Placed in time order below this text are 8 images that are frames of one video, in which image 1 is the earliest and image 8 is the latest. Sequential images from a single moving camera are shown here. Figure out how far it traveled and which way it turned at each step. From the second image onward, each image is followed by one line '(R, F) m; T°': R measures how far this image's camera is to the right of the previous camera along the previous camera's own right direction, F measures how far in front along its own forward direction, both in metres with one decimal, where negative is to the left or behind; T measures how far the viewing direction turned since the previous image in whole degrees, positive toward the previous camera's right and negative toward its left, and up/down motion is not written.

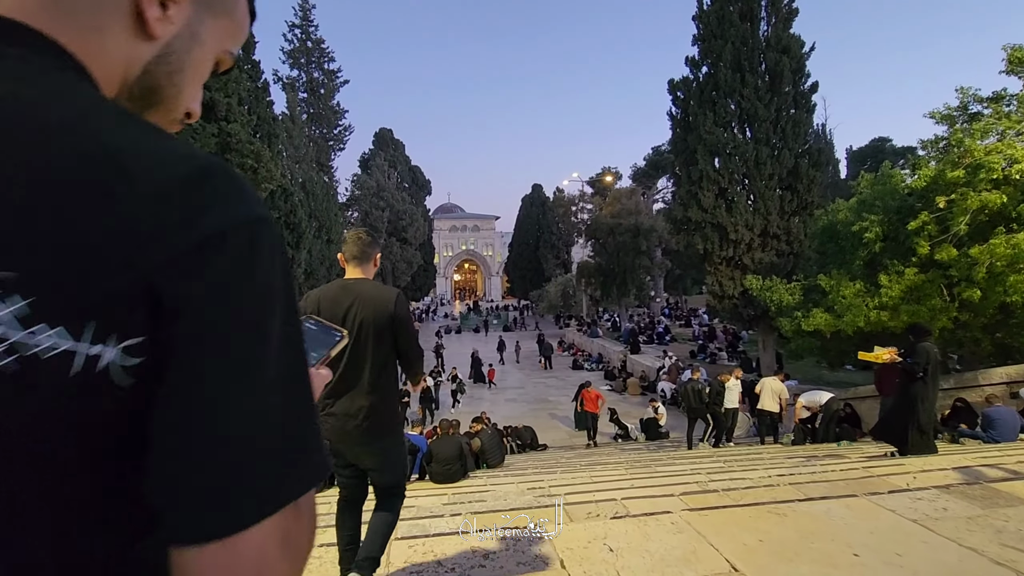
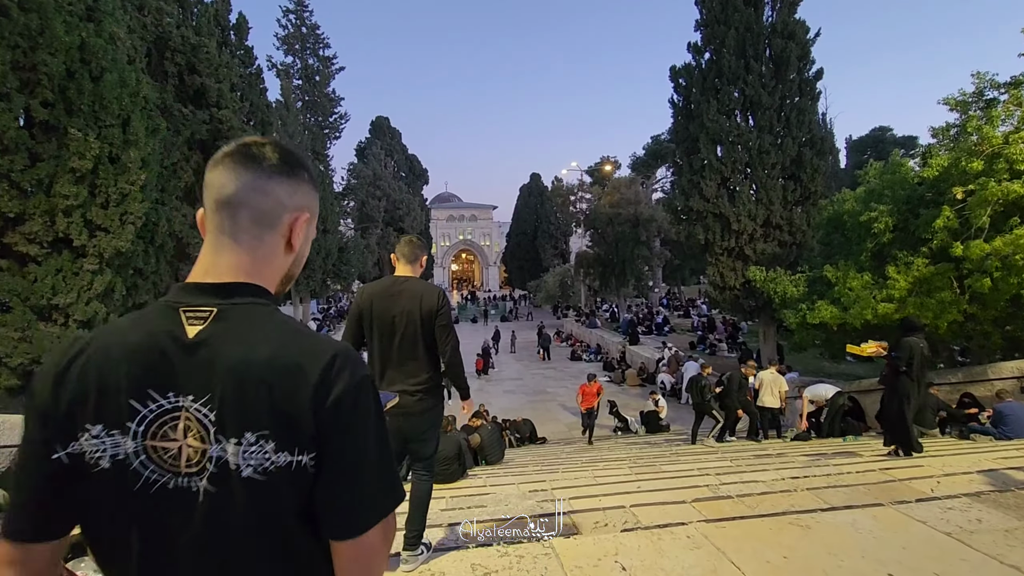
(0.0, +0.3) m; 0°
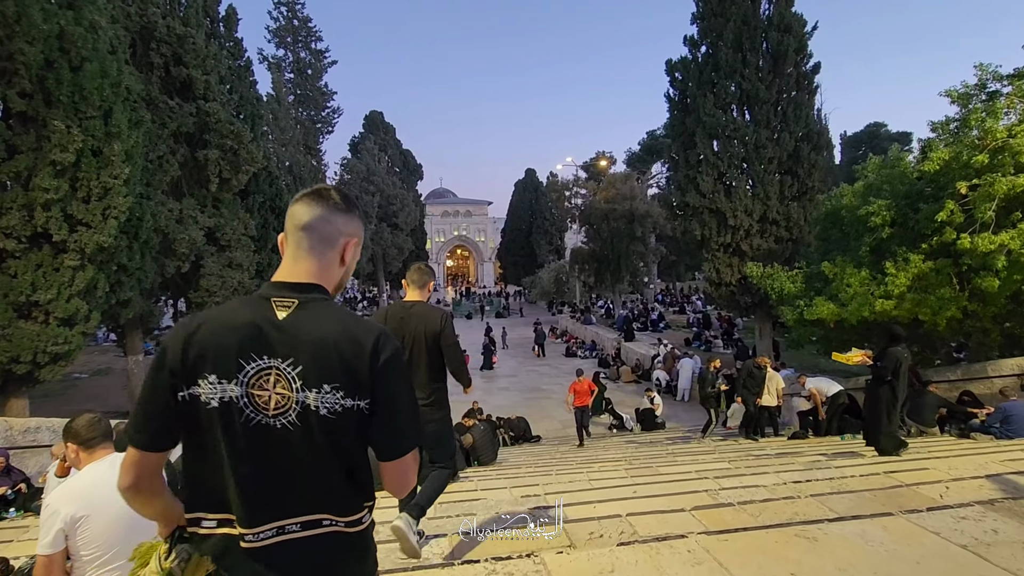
(0.0, +0.2) m; +1°
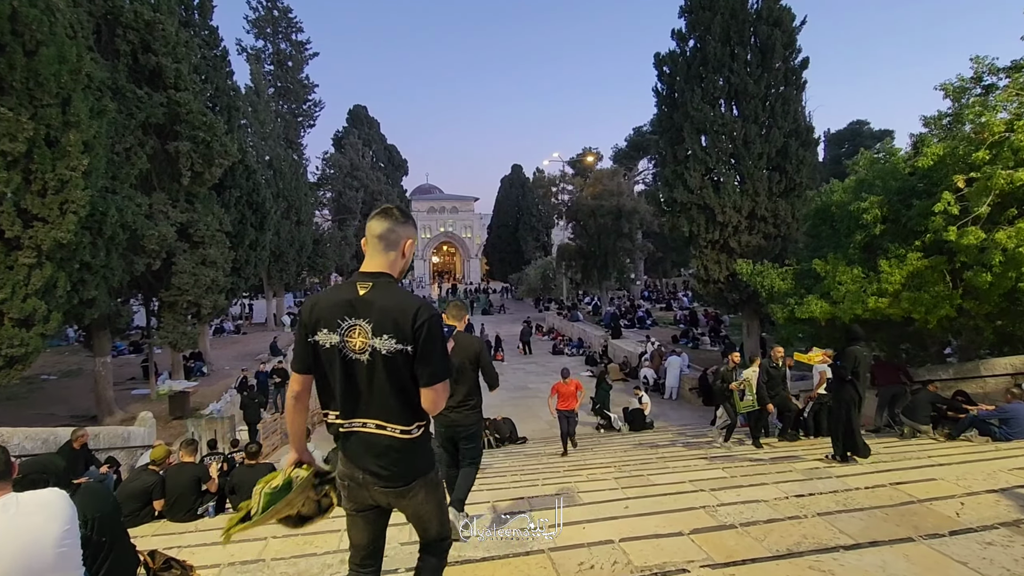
(0.0, +0.4) m; +1°
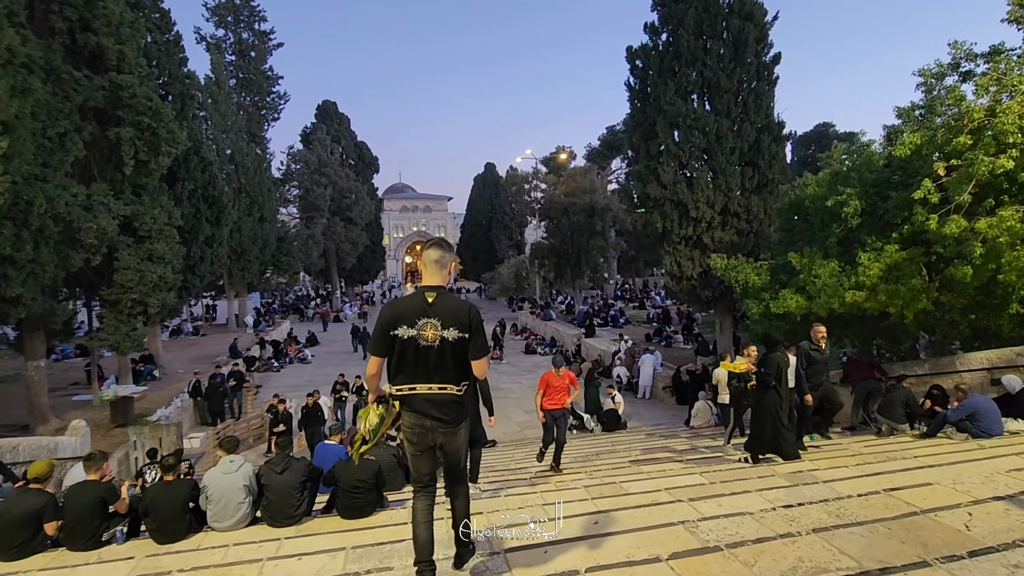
(+0.2, +0.6) m; +3°
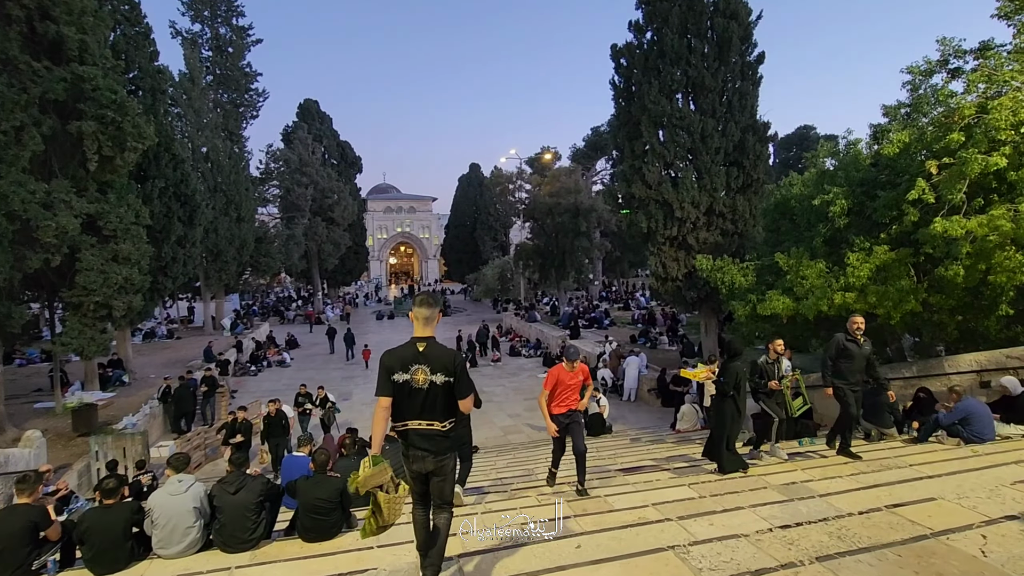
(+0.1, +0.3) m; +2°
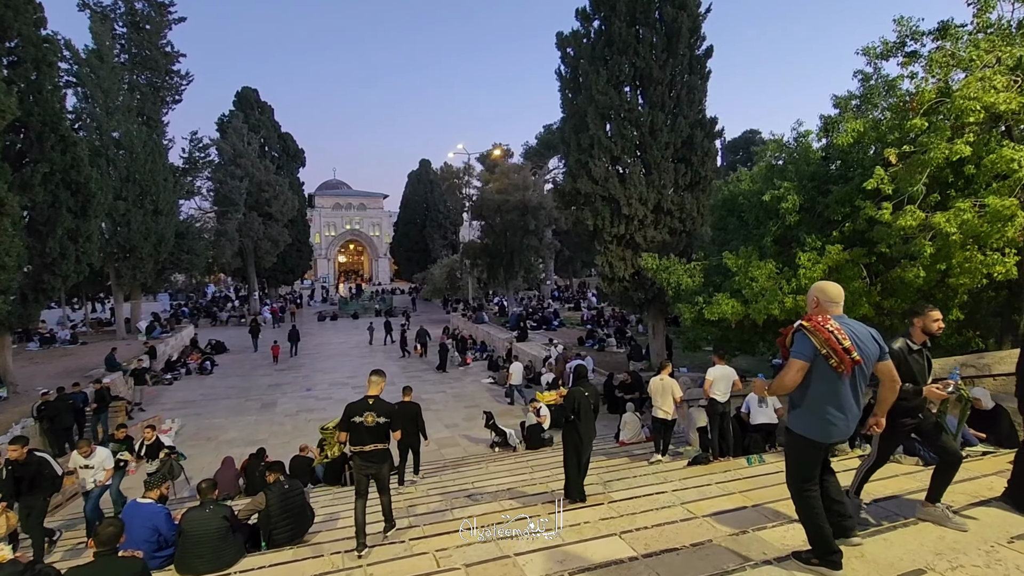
(+0.6, +1.1) m; +5°
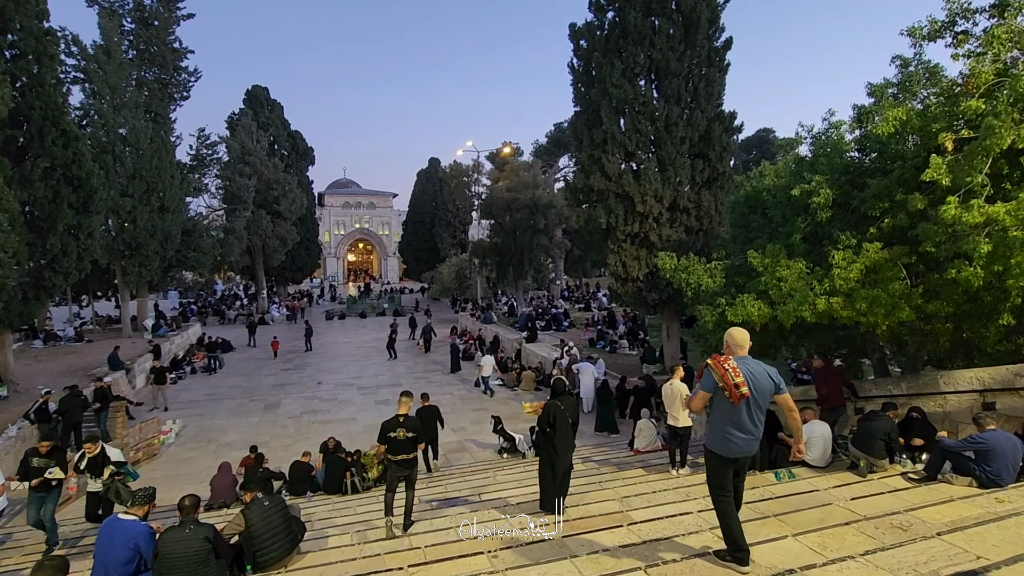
(0.0, +0.5) m; -1°
